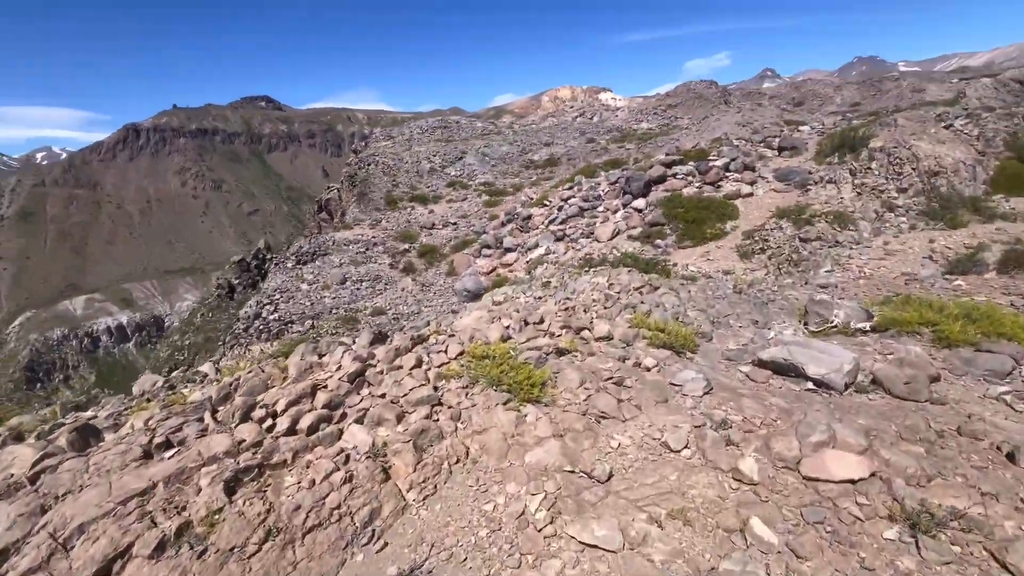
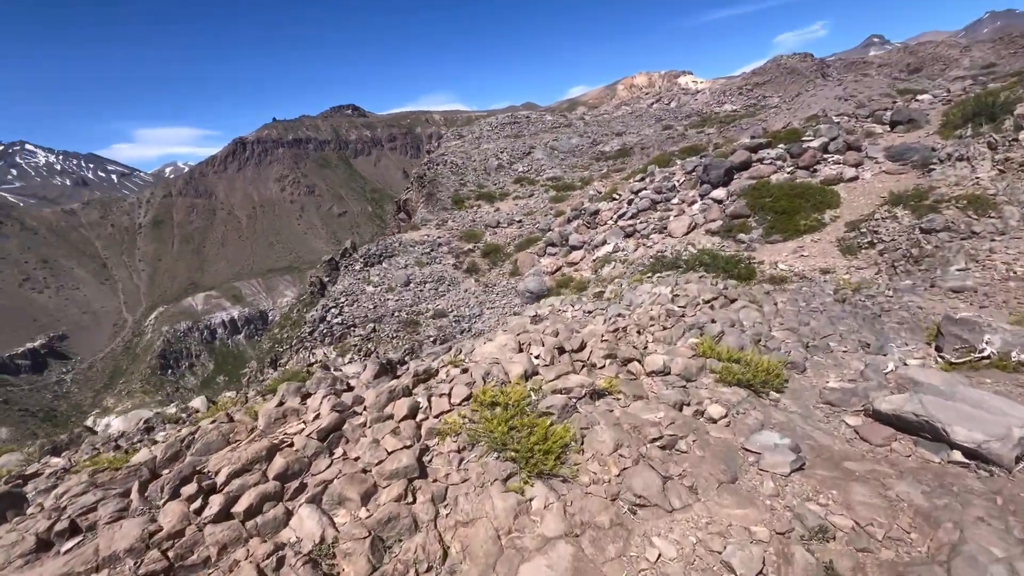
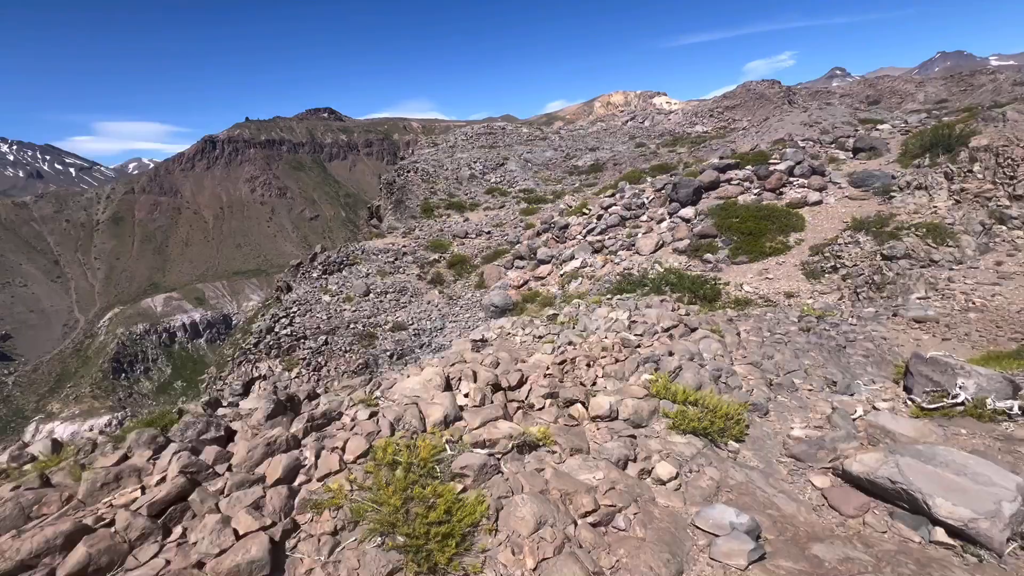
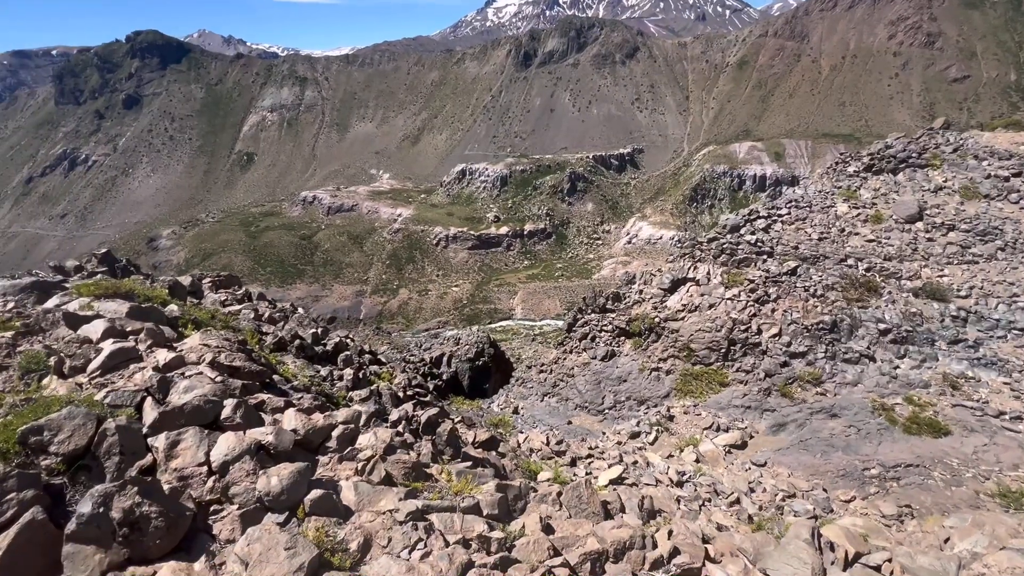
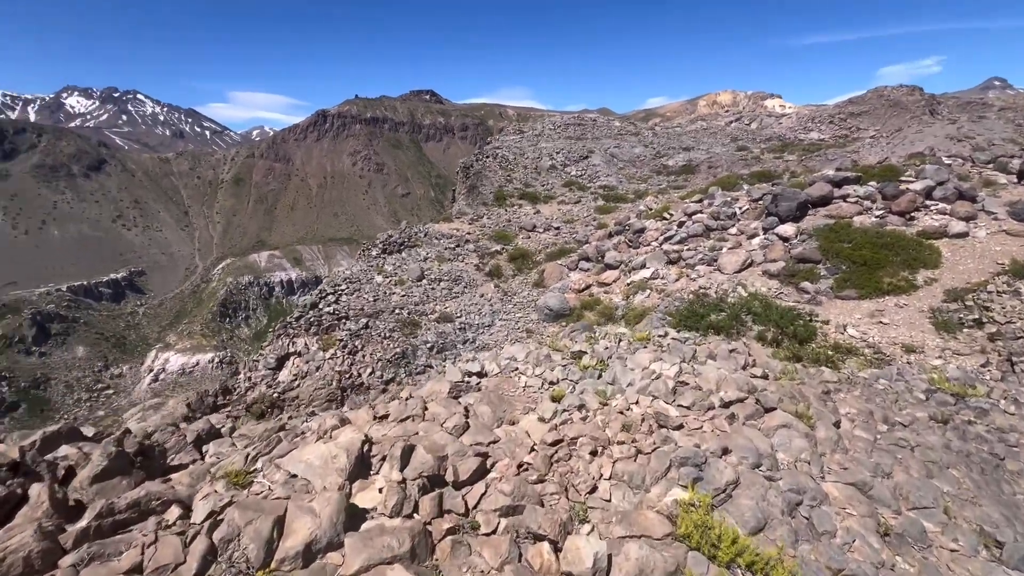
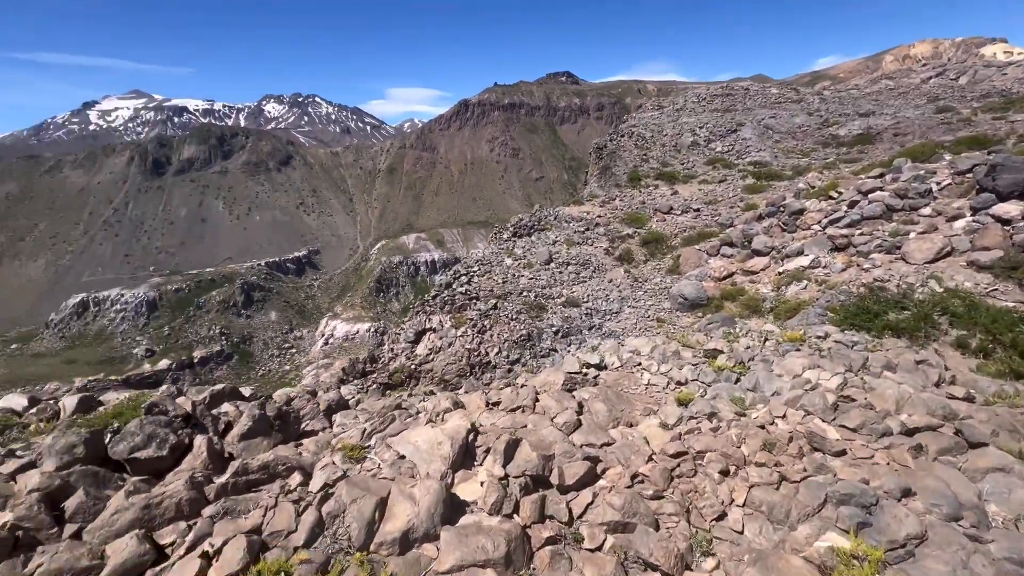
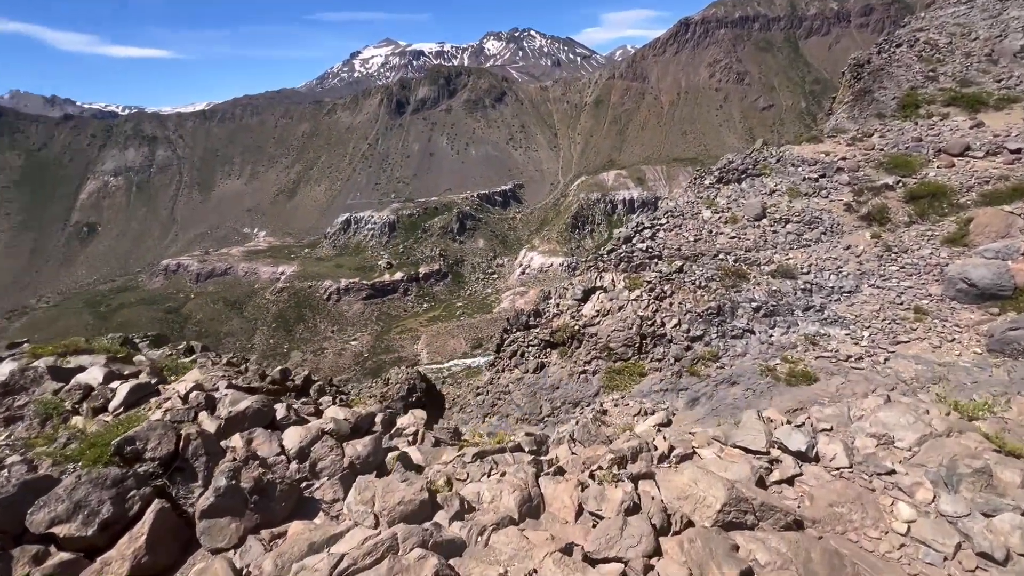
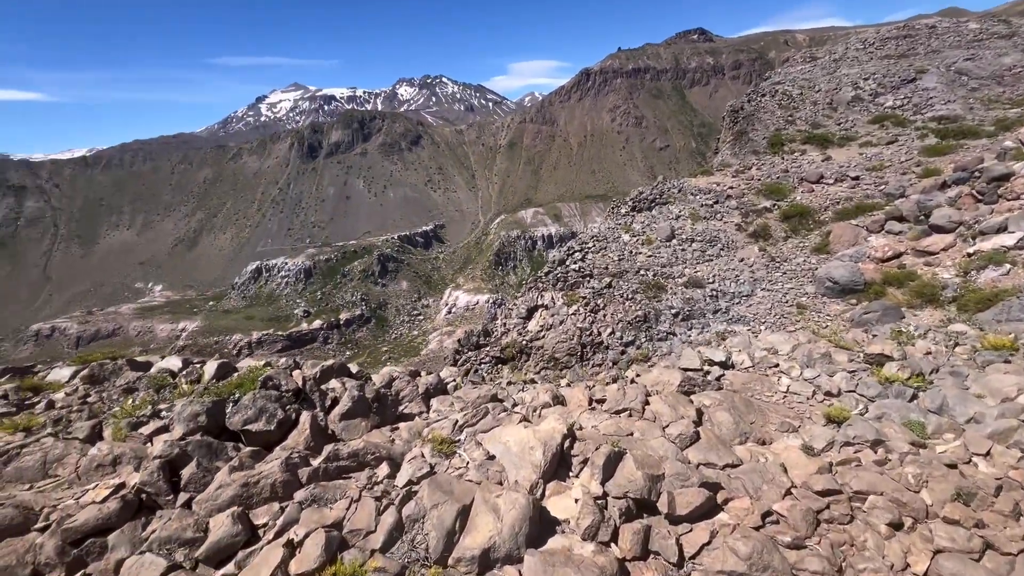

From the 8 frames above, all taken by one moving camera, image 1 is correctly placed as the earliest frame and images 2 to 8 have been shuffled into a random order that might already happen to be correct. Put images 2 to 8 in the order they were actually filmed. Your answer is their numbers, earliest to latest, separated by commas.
2, 3, 5, 6, 8, 7, 4
